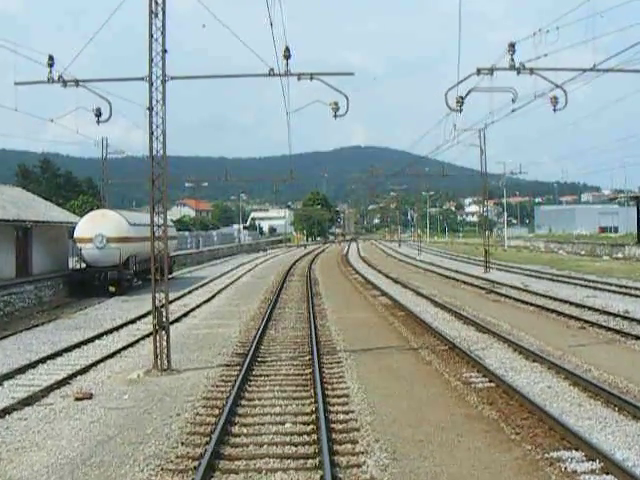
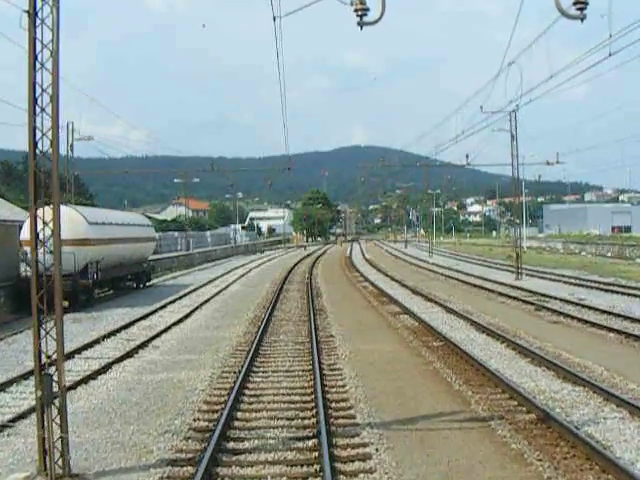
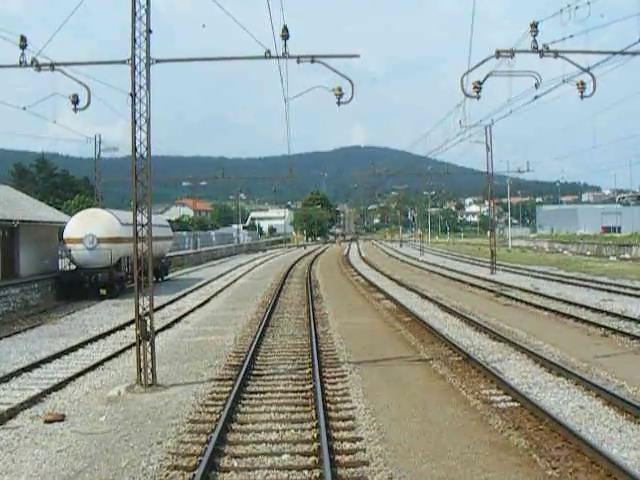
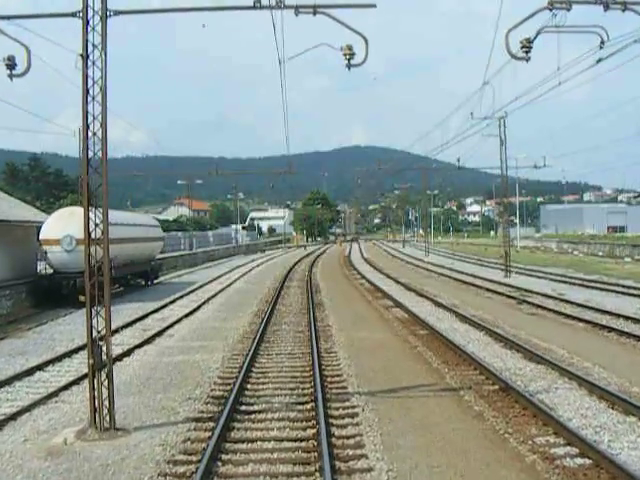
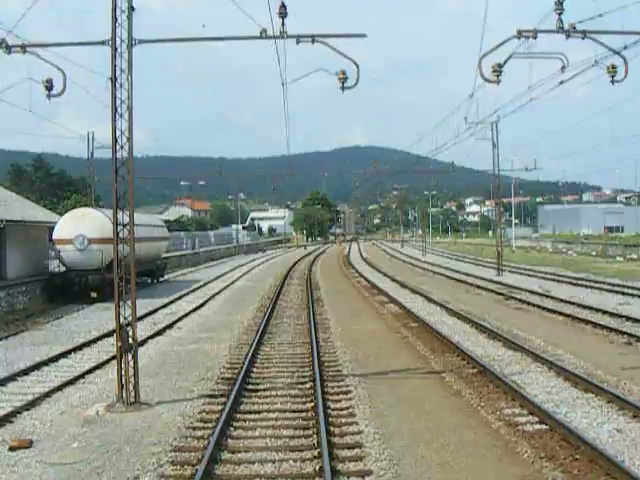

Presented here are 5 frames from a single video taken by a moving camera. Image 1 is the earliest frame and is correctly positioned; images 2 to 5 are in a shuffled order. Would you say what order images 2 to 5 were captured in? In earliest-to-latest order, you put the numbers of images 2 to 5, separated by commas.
3, 5, 4, 2
